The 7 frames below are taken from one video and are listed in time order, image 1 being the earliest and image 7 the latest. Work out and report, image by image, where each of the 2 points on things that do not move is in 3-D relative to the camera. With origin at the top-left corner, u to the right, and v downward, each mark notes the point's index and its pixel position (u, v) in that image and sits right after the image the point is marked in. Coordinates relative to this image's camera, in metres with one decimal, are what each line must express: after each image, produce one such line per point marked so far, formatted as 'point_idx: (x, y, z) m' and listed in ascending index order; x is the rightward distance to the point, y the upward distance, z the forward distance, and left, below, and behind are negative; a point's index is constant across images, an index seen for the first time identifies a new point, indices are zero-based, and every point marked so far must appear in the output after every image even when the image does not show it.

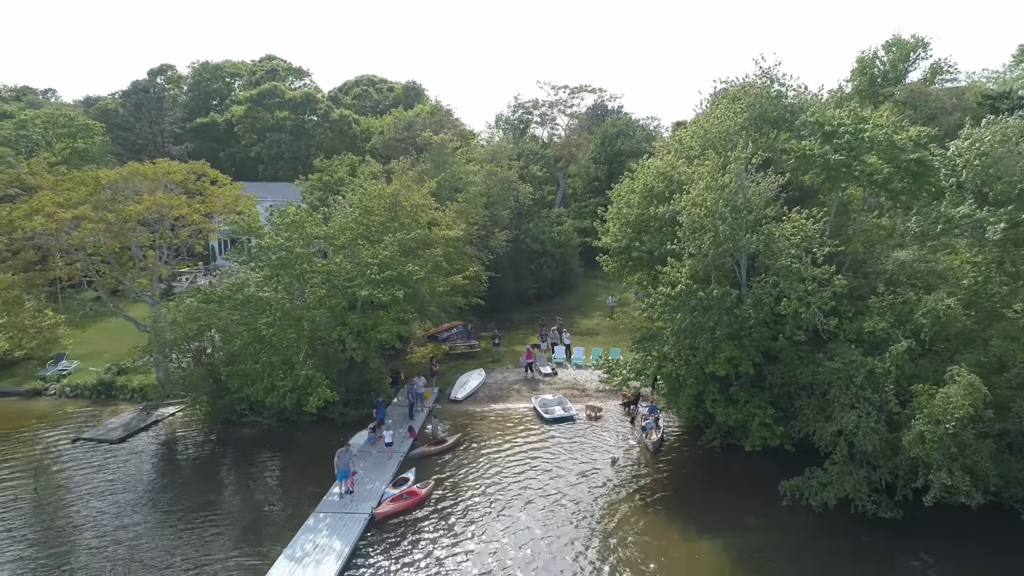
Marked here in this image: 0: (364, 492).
0: (-3.3, -4.7, +16.9) m
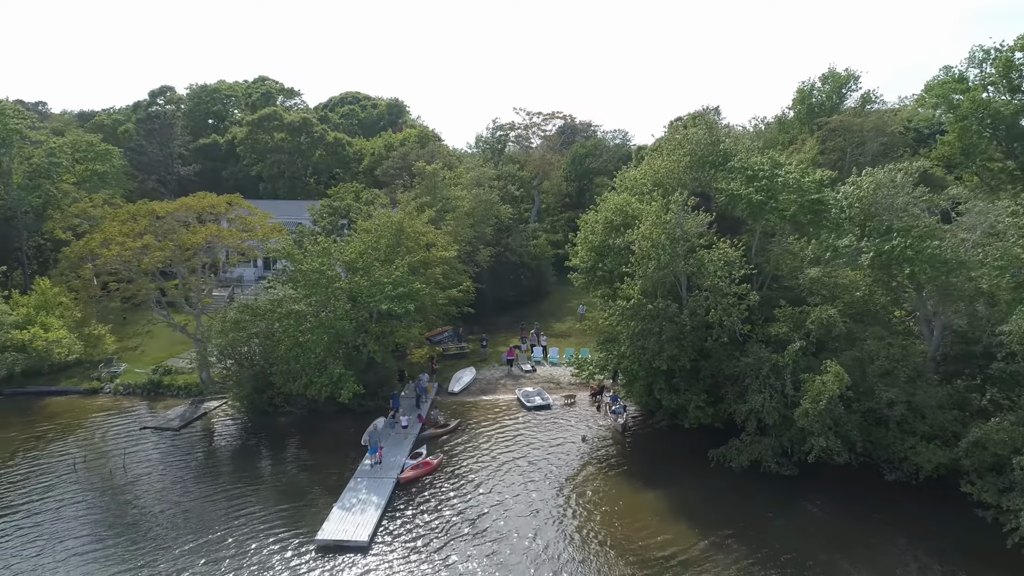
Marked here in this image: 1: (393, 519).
0: (-3.6, -5.1, +21.6) m
1: (-3.0, -6.0, +19.0) m
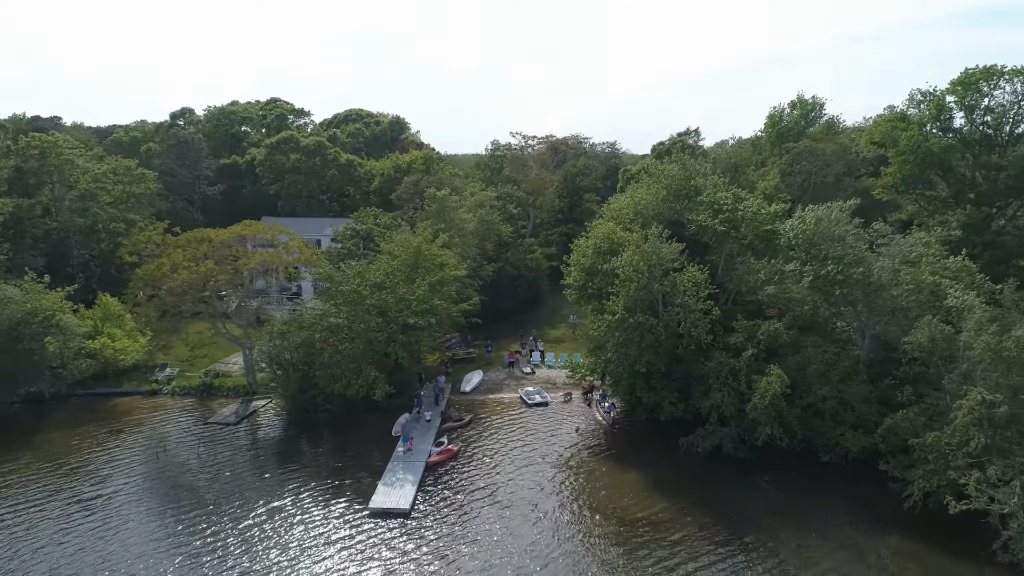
0: (-3.4, -5.8, +26.1) m
1: (-2.7, -6.7, +23.6) m
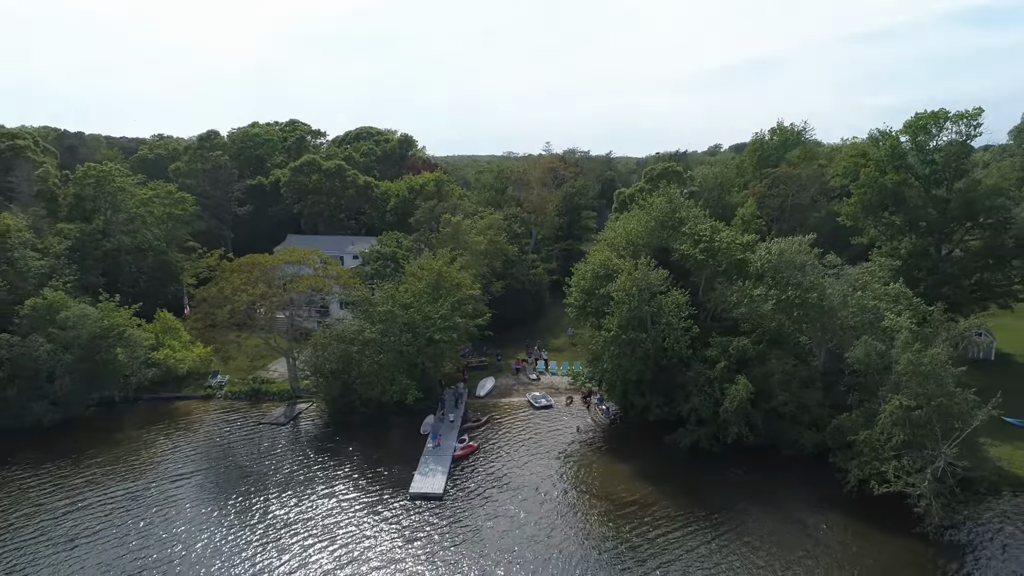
0: (-2.9, -6.7, +31.0) m
1: (-2.2, -7.6, +28.5) m
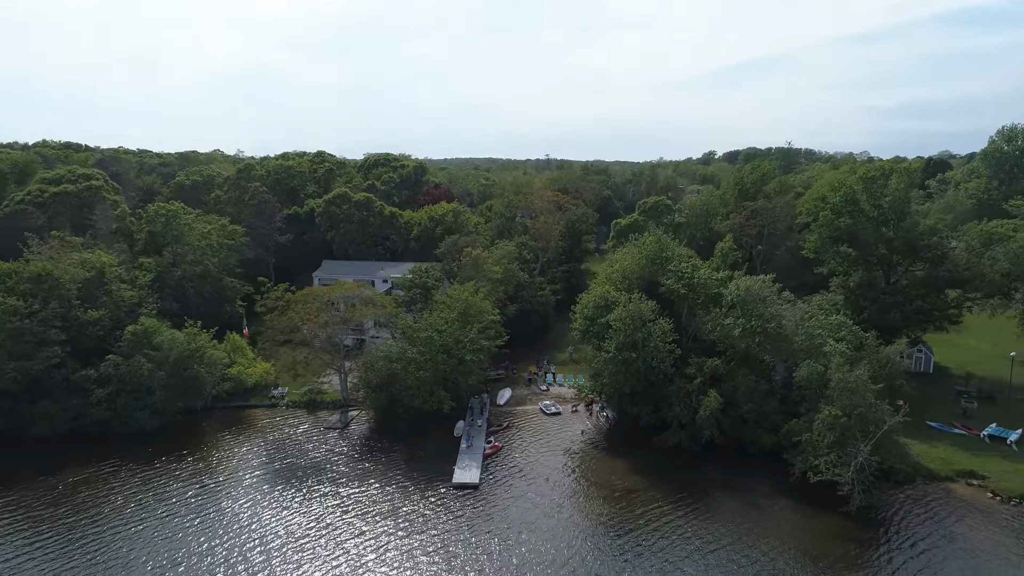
0: (-2.0, -8.3, +38.3) m
1: (-1.3, -9.2, +35.8) m
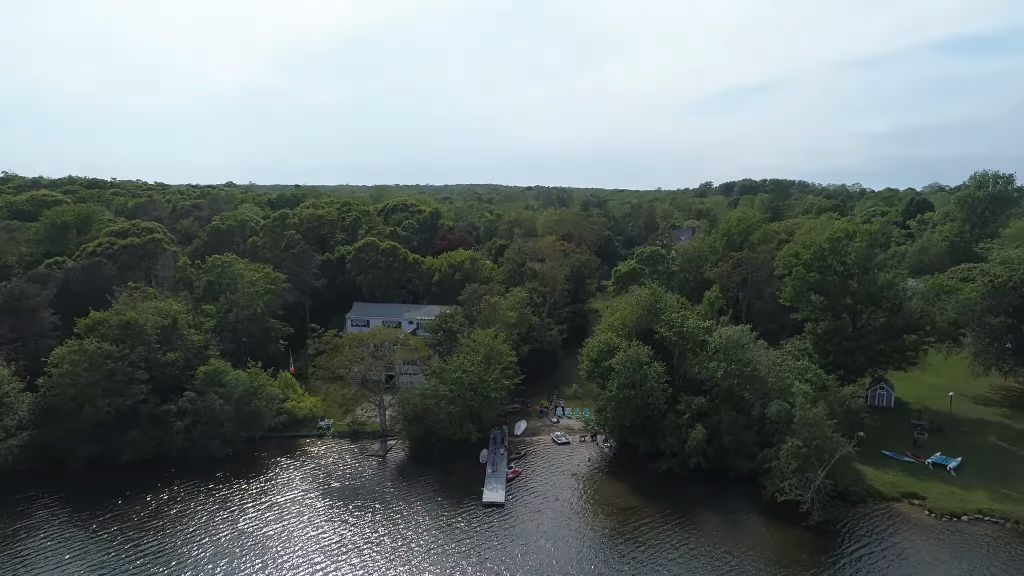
0: (-0.9, -11.3, +45.2) m
1: (-0.2, -12.2, +42.7) m
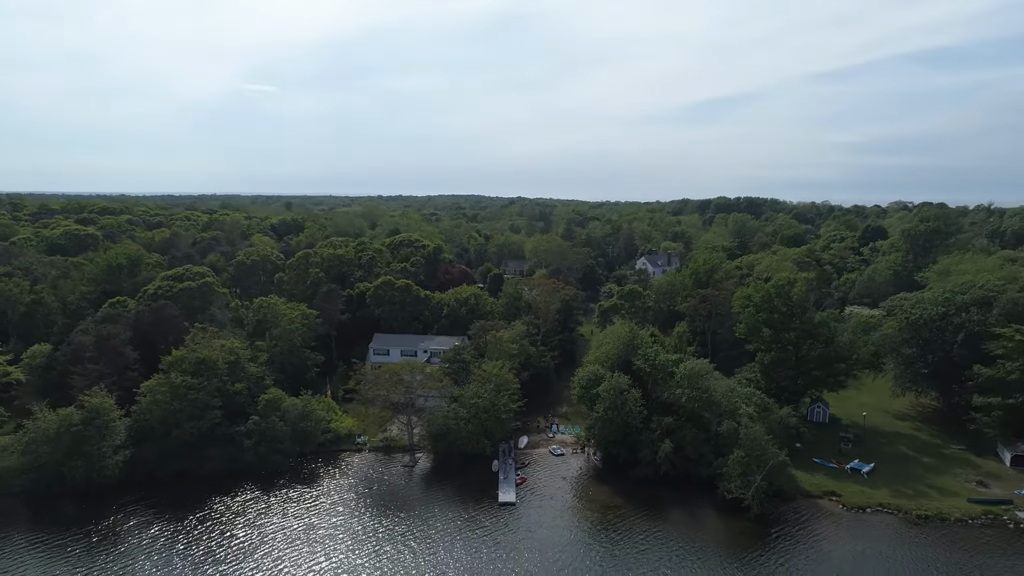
0: (-0.3, -14.7, +56.4) m
1: (+0.4, -15.5, +53.9) m
